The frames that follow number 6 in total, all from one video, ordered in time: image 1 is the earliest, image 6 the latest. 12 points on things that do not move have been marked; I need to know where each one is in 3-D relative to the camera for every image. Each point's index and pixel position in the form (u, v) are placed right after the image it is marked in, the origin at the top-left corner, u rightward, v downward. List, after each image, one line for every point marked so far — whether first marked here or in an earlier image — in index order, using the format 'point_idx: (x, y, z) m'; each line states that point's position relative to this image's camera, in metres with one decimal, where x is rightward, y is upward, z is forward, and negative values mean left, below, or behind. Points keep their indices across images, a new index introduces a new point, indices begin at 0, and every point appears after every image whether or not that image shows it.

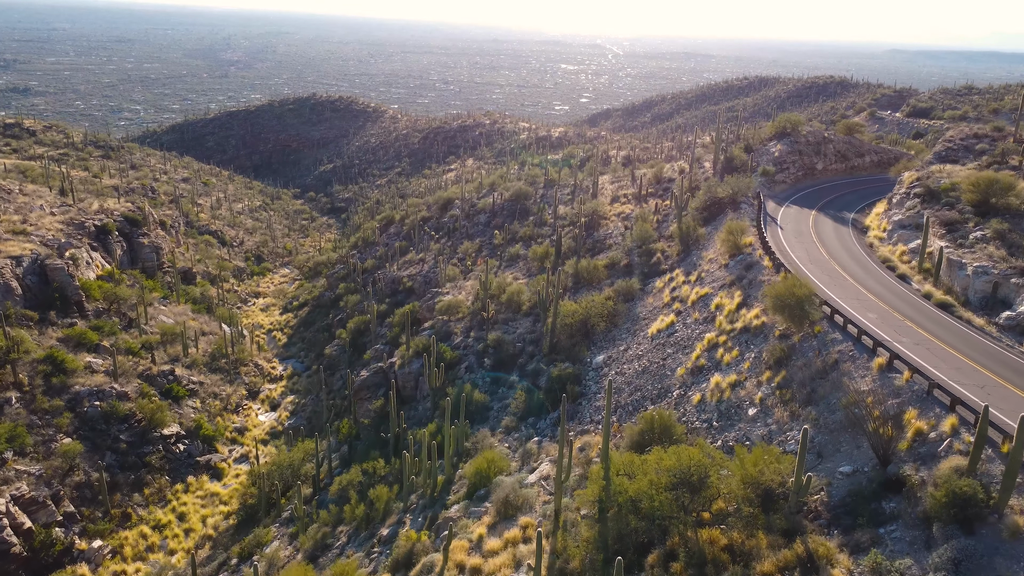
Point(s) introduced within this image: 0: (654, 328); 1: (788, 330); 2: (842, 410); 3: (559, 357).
0: (+3.1, -0.9, +17.6) m
1: (+4.7, -0.7, +13.7) m
2: (+4.5, -1.7, +11.1) m
3: (+1.1, -1.6, +19.0) m
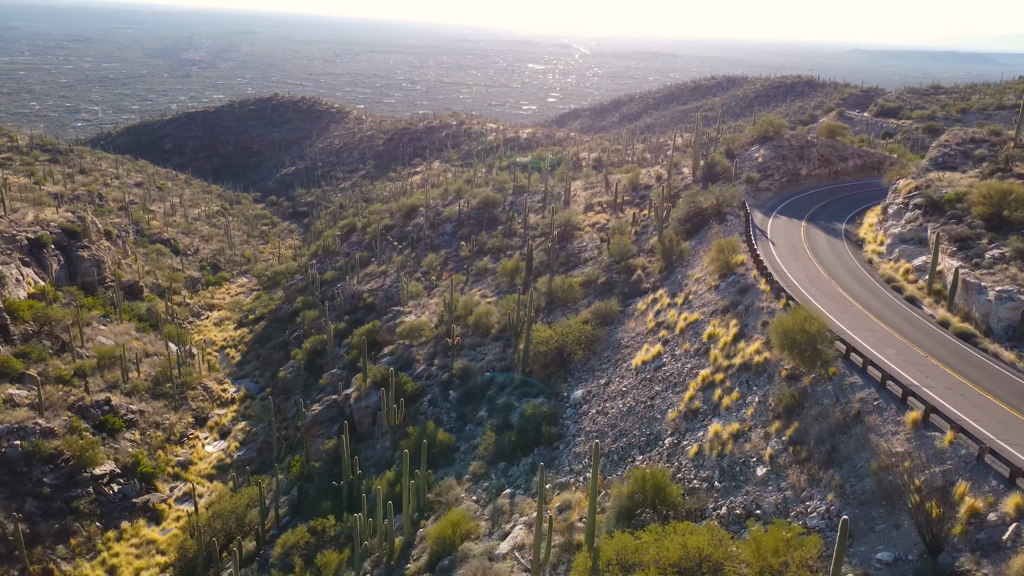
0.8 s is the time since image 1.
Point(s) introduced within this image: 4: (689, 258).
0: (+2.5, -1.4, +15.7) m
1: (+4.2, -1.2, +11.9) m
2: (+4.2, -2.2, +9.3) m
3: (+0.4, -2.2, +17.0) m
4: (+4.3, +0.7, +19.6) m
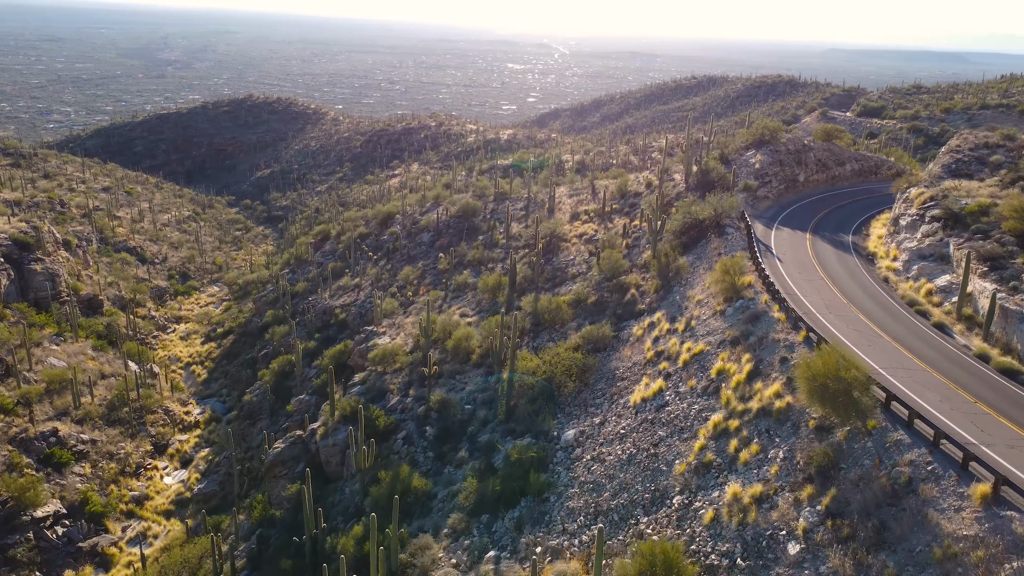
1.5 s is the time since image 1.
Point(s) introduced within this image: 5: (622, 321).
0: (+2.2, -1.9, +14.0) m
1: (+4.0, -1.7, +10.2) m
2: (+4.0, -2.7, +7.6) m
3: (+0.1, -2.7, +15.3) m
4: (+3.9, +0.3, +17.9) m
5: (+2.4, -0.7, +17.7) m
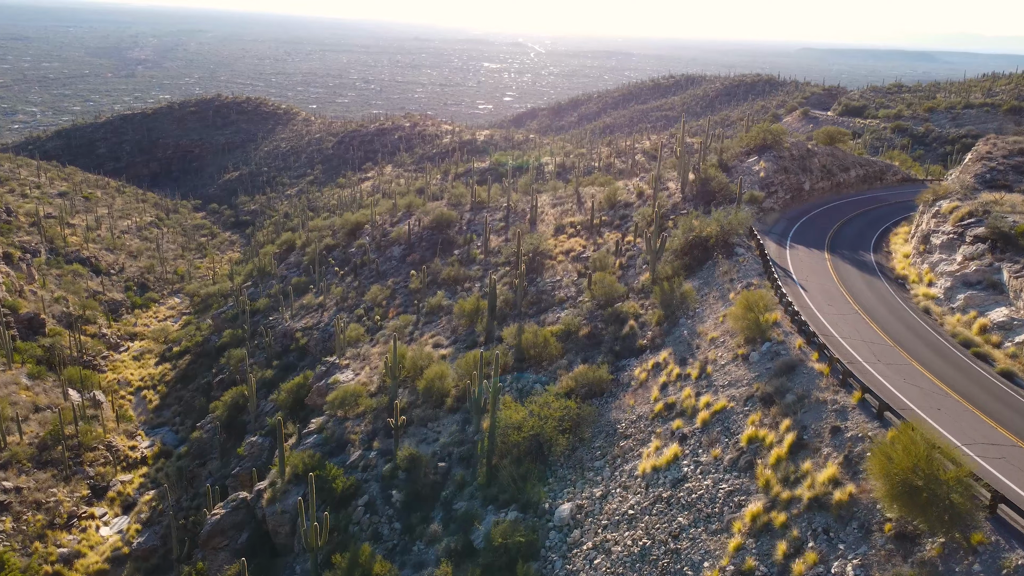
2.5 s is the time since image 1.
0: (+1.9, -2.5, +11.5) m
1: (+3.8, -2.3, +7.8) m
2: (+4.0, -3.3, +5.2) m
3: (-0.2, -3.3, +12.7) m
4: (+3.6, -0.4, +15.5) m
5: (+2.0, -1.4, +15.3) m
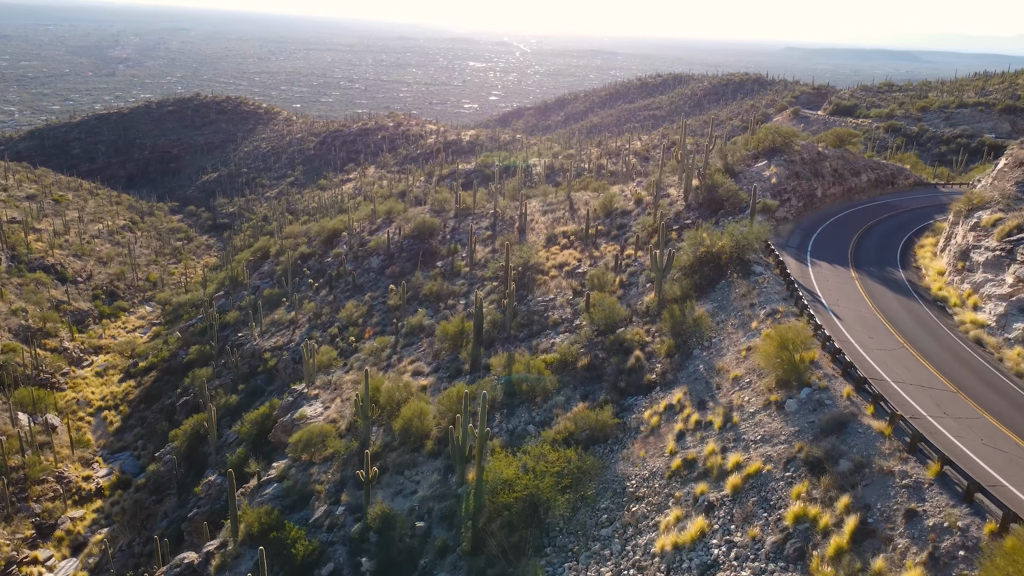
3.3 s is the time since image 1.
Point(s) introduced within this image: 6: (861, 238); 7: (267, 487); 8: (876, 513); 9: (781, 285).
0: (+1.8, -3.0, +9.5) m
1: (+3.8, -2.8, +5.8) m
2: (+4.0, -3.7, +3.2) m
3: (-0.3, -3.8, +10.7) m
4: (+3.4, -0.8, +13.5) m
5: (+1.9, -1.8, +13.3) m
6: (+8.4, +1.2, +19.3) m
7: (-4.4, -3.6, +14.5) m
8: (+3.6, -2.2, +7.9) m
9: (+4.8, +0.1, +14.3) m
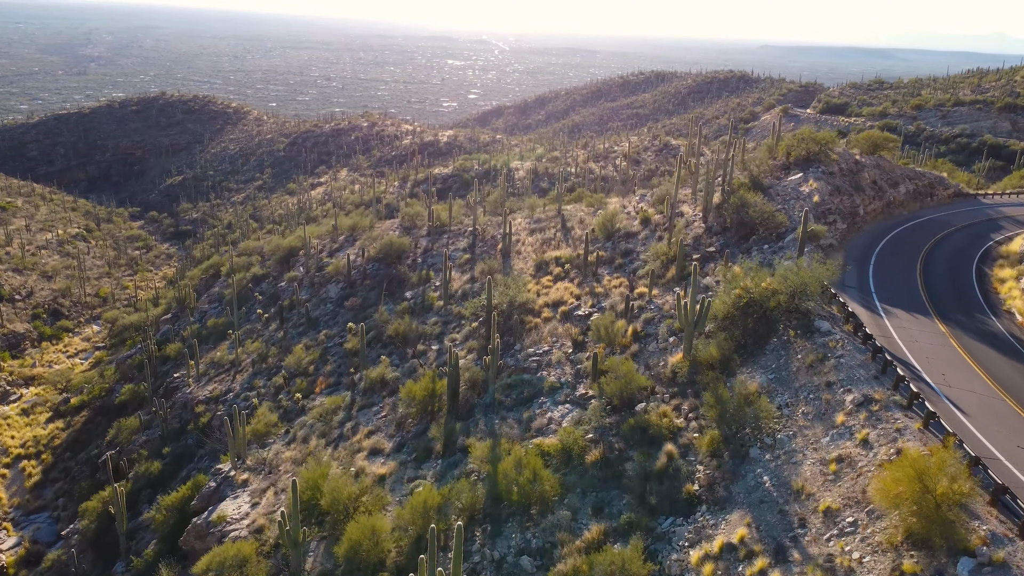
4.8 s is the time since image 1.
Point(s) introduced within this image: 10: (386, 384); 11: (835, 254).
0: (+1.8, -3.9, +5.7) m
1: (+3.8, -3.7, +2.0) m
2: (+4.1, -4.6, -0.5) m
3: (-0.4, -4.7, +6.8) m
4: (+3.2, -1.7, +9.7) m
5: (+1.7, -2.7, +9.4) m
6: (+8.1, +0.3, +15.7) m
7: (-4.6, -4.5, +10.5) m
8: (+3.5, -3.1, +4.1) m
9: (+4.6, -0.8, +10.6) m
10: (-2.6, -2.0, +16.3) m
11: (+6.2, +0.6, +15.4) m
